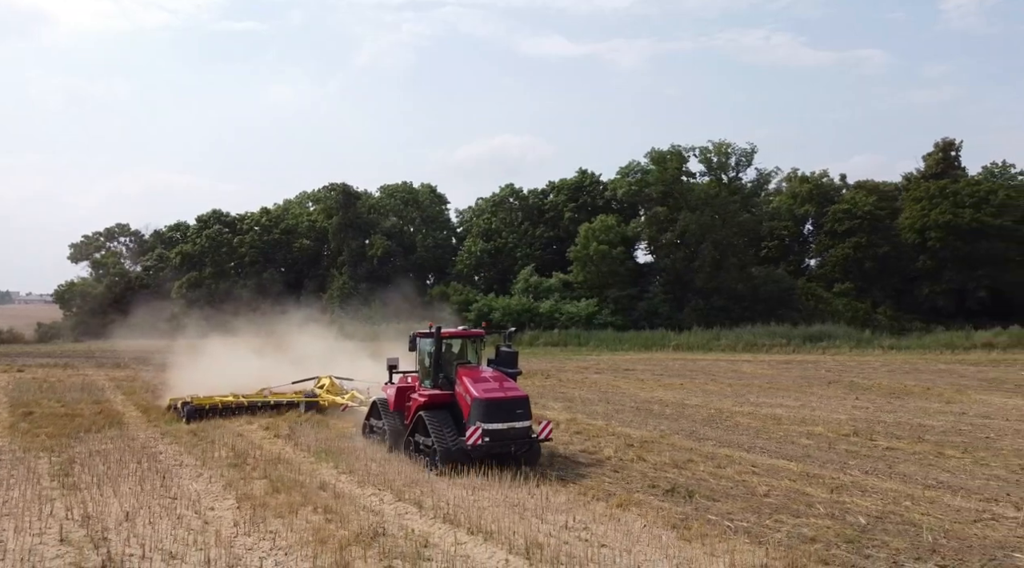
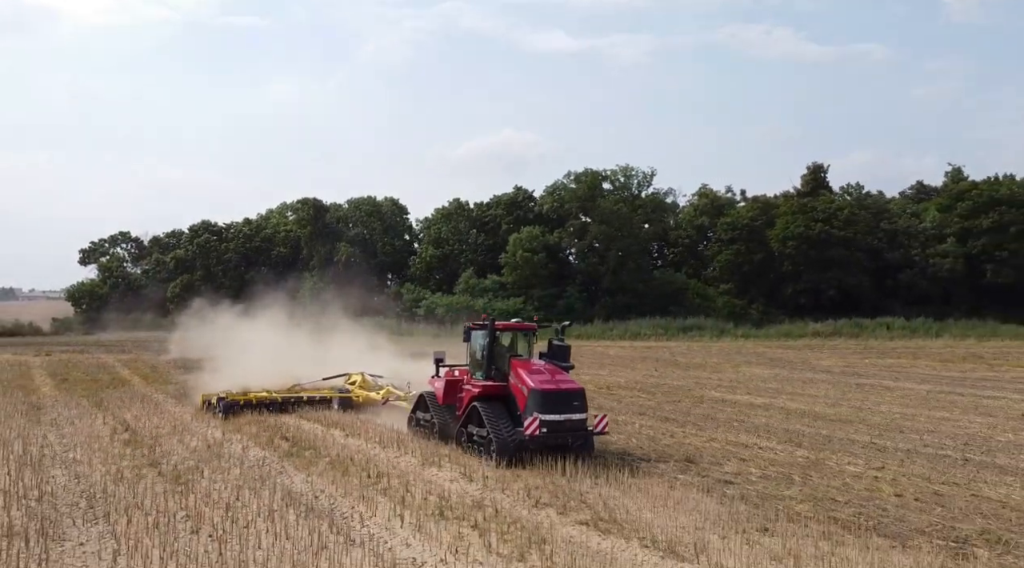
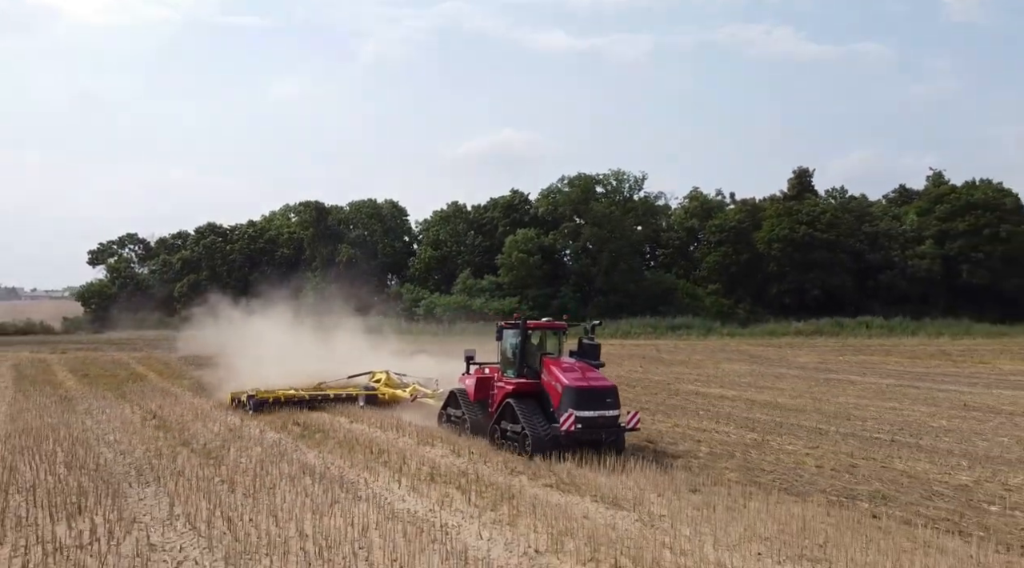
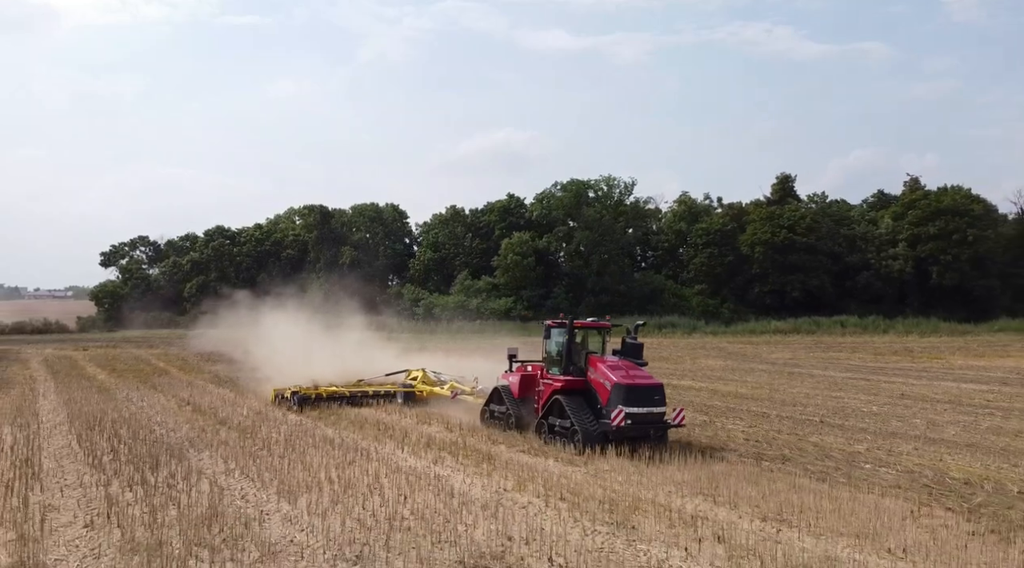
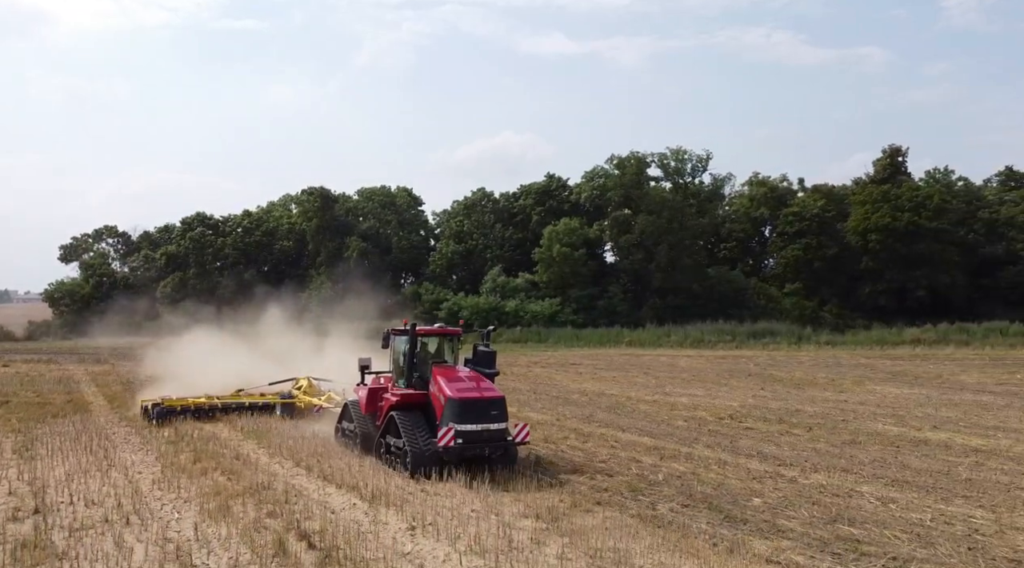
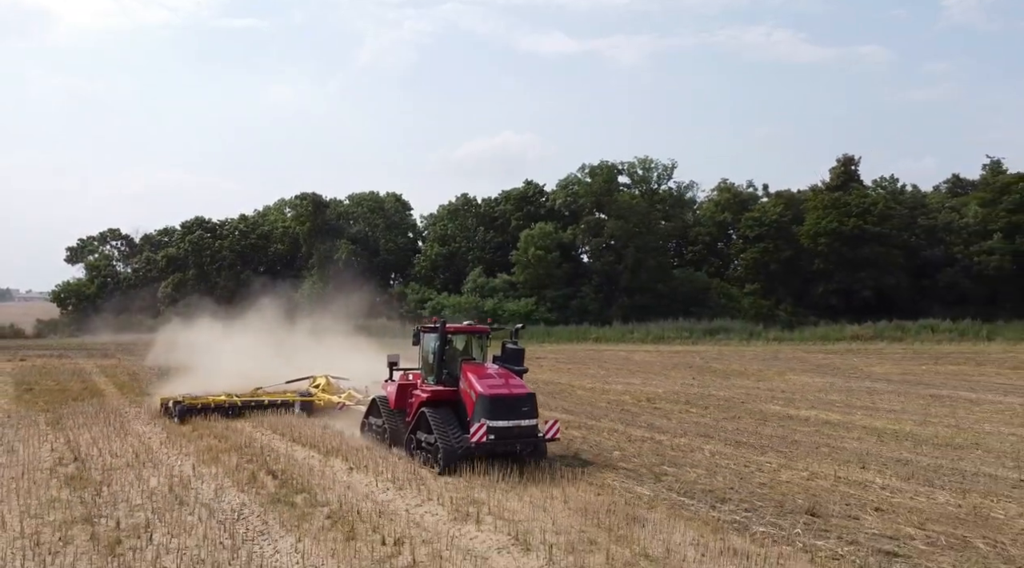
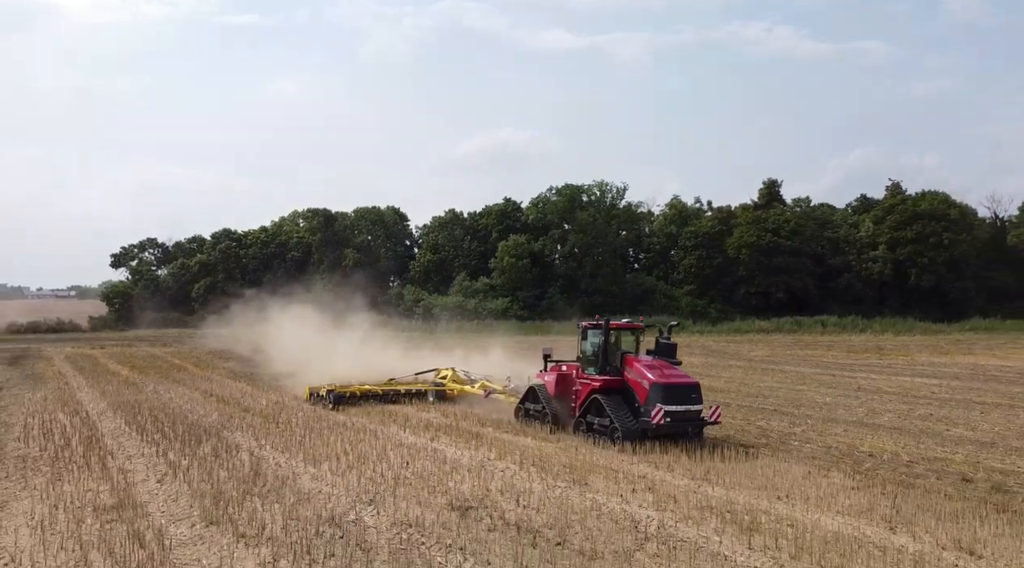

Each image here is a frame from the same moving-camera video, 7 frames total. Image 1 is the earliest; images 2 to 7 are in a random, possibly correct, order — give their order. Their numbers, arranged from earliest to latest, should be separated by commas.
5, 6, 2, 3, 4, 7
